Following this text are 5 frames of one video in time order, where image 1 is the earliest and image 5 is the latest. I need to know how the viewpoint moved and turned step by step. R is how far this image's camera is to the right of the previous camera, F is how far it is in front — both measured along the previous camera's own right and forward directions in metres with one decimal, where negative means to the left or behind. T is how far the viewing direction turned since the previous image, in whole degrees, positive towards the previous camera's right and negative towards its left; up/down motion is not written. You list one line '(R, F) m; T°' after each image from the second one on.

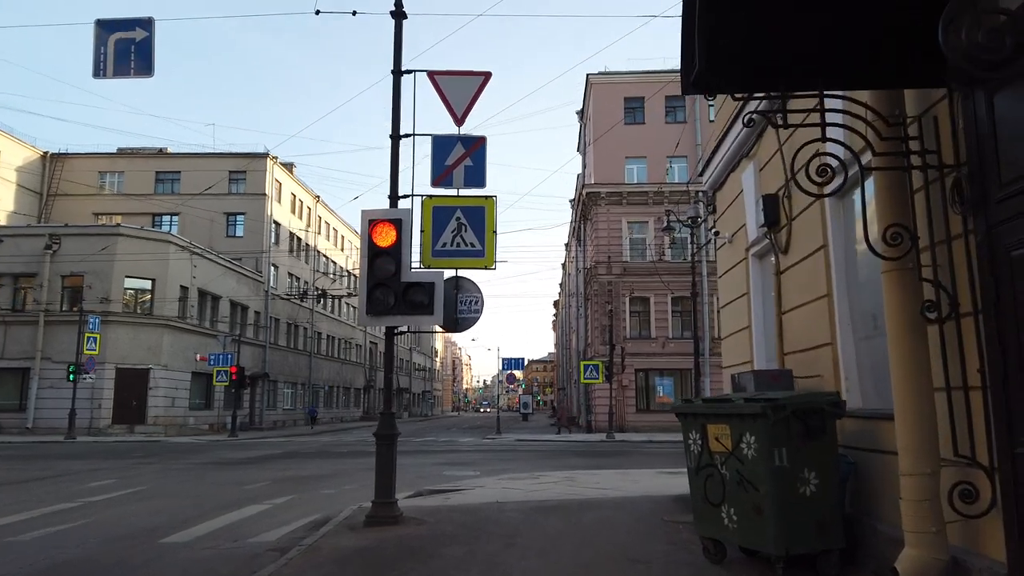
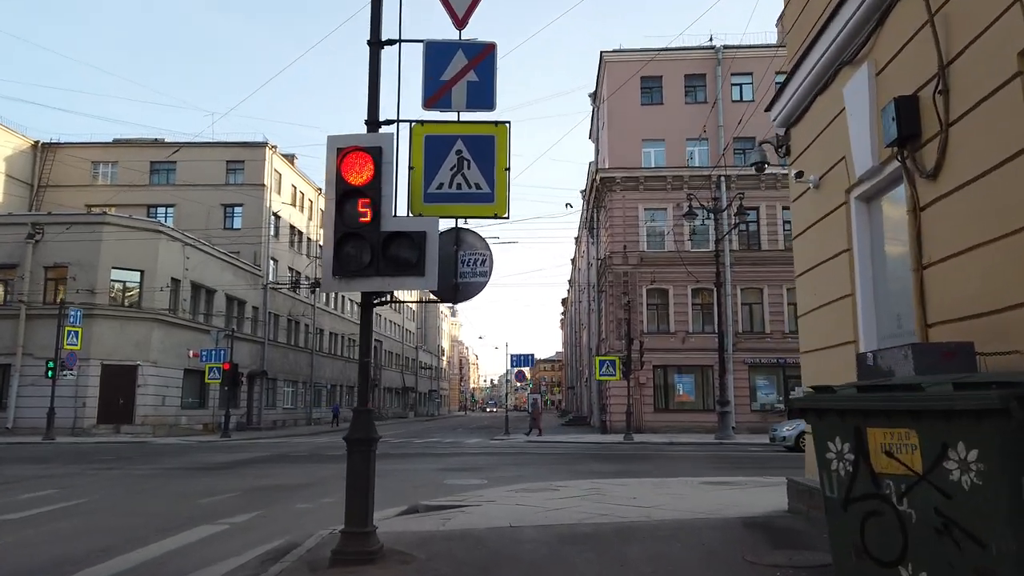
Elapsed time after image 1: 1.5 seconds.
(-0.1, +2.4) m; -1°
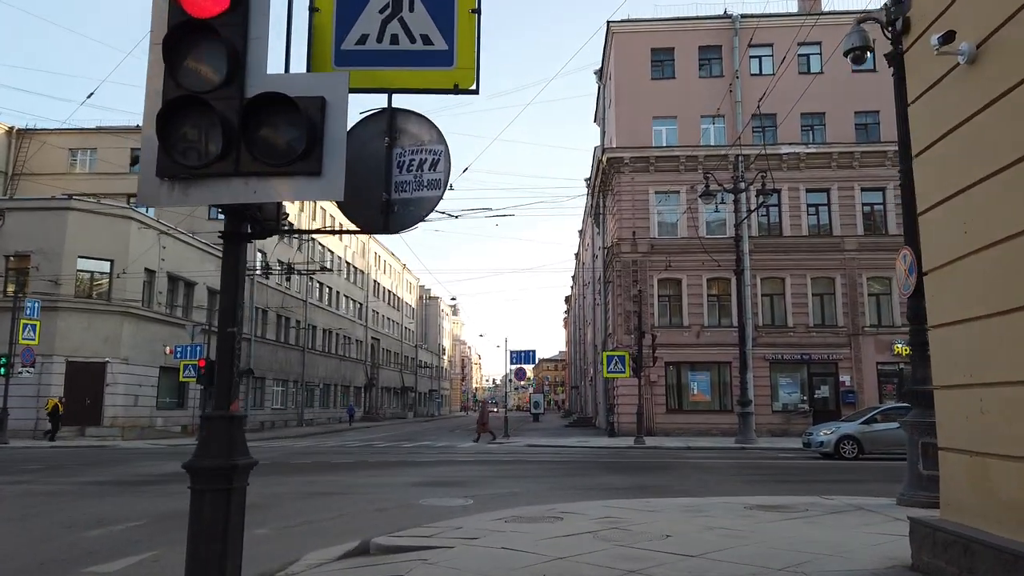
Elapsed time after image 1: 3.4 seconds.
(+0.2, +2.8) m; 0°
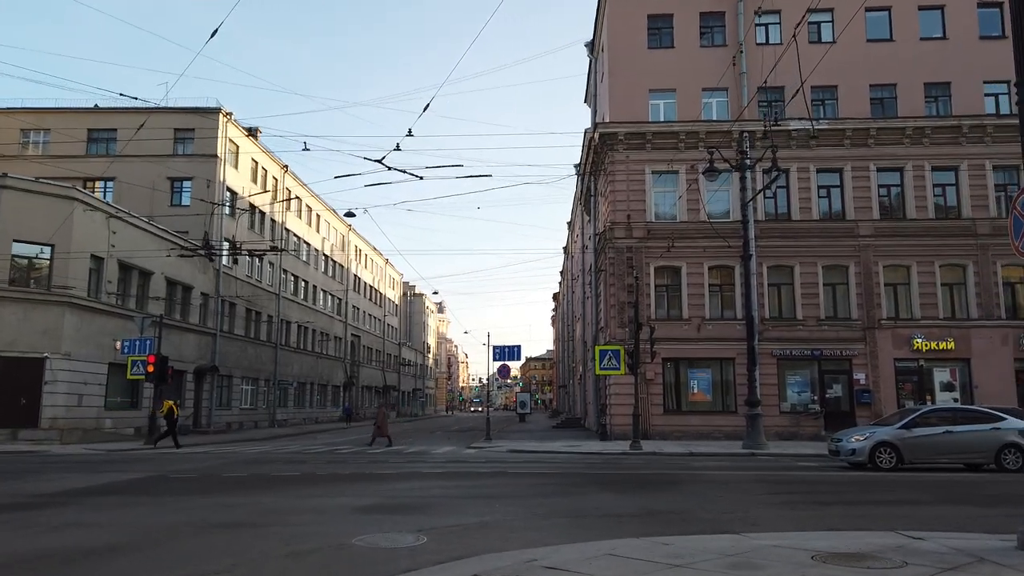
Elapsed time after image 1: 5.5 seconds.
(+0.2, +3.0) m; +1°
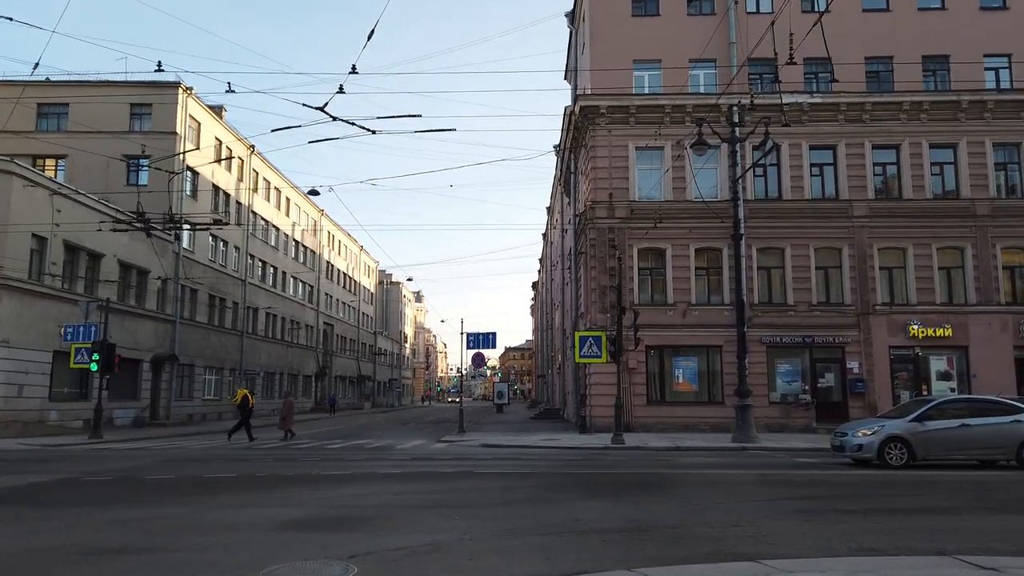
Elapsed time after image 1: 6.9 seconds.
(+0.2, +1.9) m; +2°
